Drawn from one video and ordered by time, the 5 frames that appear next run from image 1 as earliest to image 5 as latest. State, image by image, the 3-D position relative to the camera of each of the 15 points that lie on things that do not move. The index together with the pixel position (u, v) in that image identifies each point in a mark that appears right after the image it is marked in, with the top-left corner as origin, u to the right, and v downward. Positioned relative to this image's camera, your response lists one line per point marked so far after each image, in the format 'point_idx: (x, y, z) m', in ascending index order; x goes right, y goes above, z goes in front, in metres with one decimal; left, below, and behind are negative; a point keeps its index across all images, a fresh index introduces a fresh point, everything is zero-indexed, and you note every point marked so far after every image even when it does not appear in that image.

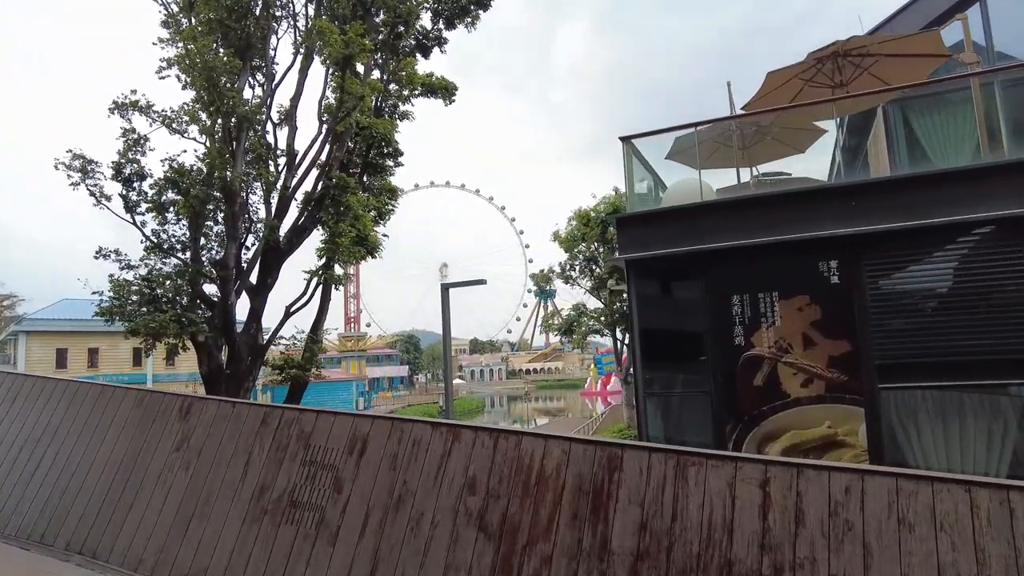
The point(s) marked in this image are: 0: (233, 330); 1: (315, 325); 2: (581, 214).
0: (-3.7, -0.6, +8.9) m
1: (-3.1, -0.6, +10.5) m
2: (+2.0, +2.2, +19.8) m
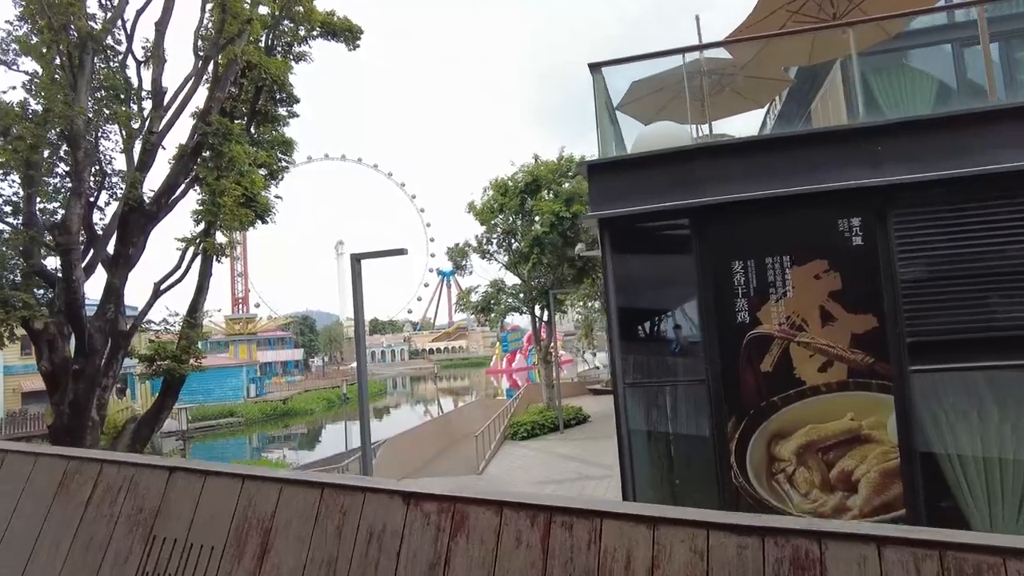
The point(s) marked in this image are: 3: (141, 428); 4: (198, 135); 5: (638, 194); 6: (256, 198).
0: (-4.5, -0.3, +6.9) m
1: (-4.1, -0.2, +8.6) m
2: (-0.4, +2.9, +18.4) m
3: (-4.4, -1.7, +8.0) m
4: (-3.8, +1.9, +8.1) m
5: (+0.9, +0.7, +4.9) m
6: (-3.1, +1.1, +8.1) m
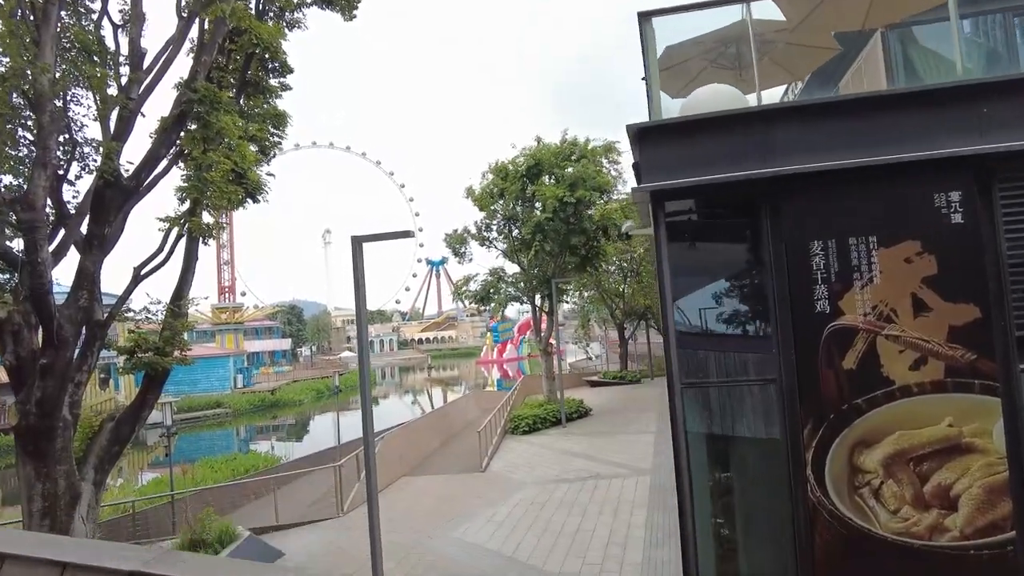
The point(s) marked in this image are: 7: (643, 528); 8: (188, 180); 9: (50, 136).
0: (-4.3, -0.1, +6.2) m
1: (-4.0, -0.1, +7.9) m
2: (-0.4, +3.2, +17.7) m
3: (-4.2, -1.5, +7.2) m
4: (-3.6, +2.1, +7.3) m
5: (+1.2, +0.8, +4.2) m
6: (-2.9, +1.3, +7.4) m
7: (+1.6, -3.0, +8.3) m
8: (-3.5, +1.1, +7.1) m
9: (-4.1, +1.4, +6.0) m
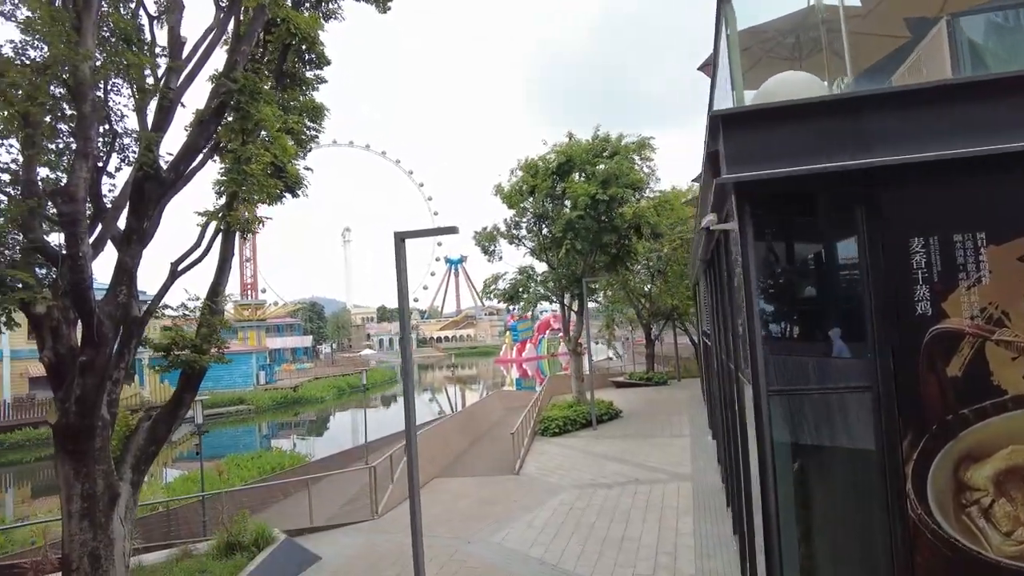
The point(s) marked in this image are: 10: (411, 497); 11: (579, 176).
0: (-3.8, -0.1, +6.0) m
1: (-3.4, 0.0, +7.7) m
2: (+0.4, +3.2, +17.4) m
3: (-3.7, -1.5, +7.0) m
4: (-3.1, +2.1, +7.1) m
5: (+1.6, +0.8, +3.9) m
6: (-2.4, +1.3, +7.2) m
7: (+2.1, -3.0, +7.9) m
8: (-3.0, +1.2, +6.9) m
9: (-3.7, +1.4, +5.8) m
10: (-1.0, -2.0, +6.5) m
11: (+1.7, +2.8, +16.5) m
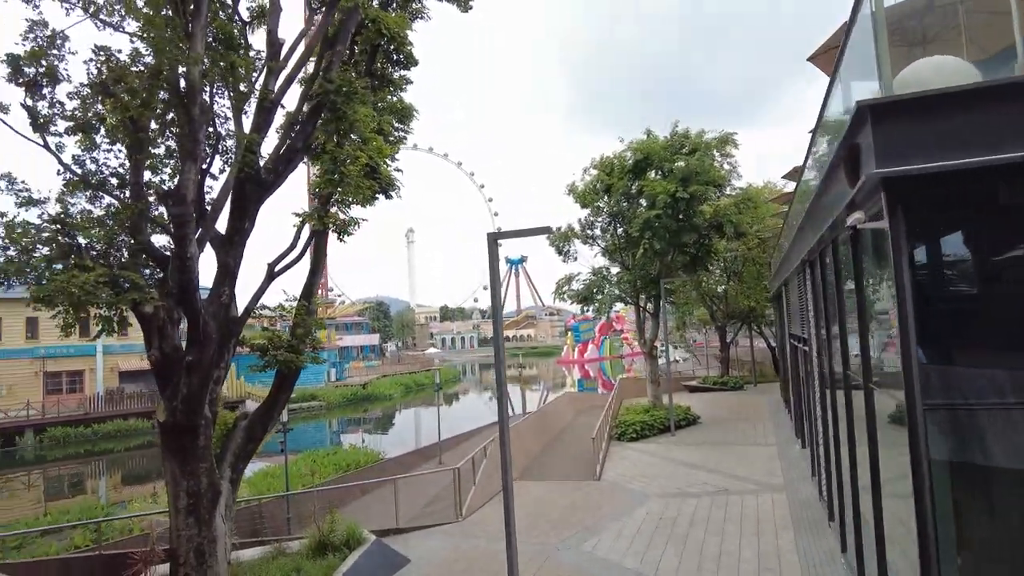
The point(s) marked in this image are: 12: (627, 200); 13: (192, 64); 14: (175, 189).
0: (-2.9, -0.1, +6.1) m
1: (-2.4, 0.0, +7.7) m
2: (+2.3, +3.2, +17.1) m
3: (-2.7, -1.5, +7.1) m
4: (-2.1, +2.1, +7.2) m
5: (+2.3, +0.8, +3.6) m
6: (-1.4, +1.3, +7.1) m
7: (+3.2, -3.0, +7.5) m
8: (-2.0, +1.2, +6.9) m
9: (-2.8, +1.4, +5.9) m
10: (-0.1, -2.1, +6.4) m
11: (+3.5, +2.7, +16.1) m
12: (+2.9, +2.2, +16.5) m
13: (-2.7, +1.9, +5.6) m
14: (-2.9, +0.8, +5.7) m
